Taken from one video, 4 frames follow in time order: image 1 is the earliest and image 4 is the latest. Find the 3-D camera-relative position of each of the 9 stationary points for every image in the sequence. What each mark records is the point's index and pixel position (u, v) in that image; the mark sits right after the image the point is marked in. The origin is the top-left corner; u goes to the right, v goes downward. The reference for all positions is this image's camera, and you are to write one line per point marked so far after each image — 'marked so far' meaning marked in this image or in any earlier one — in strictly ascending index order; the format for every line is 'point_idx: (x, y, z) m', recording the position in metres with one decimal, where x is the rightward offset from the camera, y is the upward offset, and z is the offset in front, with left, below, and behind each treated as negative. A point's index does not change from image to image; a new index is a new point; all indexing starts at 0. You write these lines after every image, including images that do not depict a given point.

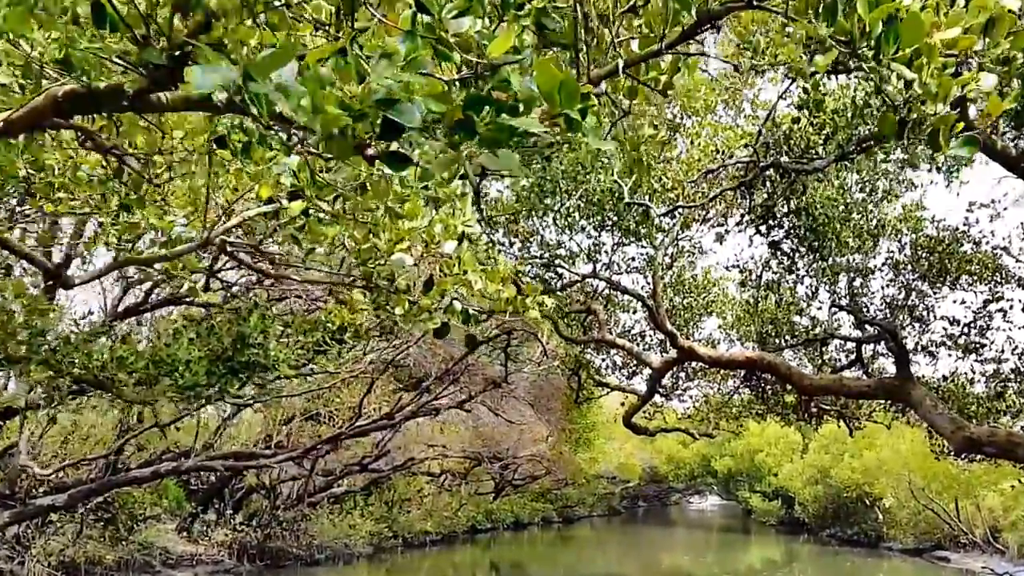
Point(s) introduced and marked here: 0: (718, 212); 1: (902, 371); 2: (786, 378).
0: (+2.6, +1.0, +11.3) m
1: (+4.6, -1.0, +10.5) m
2: (+3.4, -1.1, +11.0) m
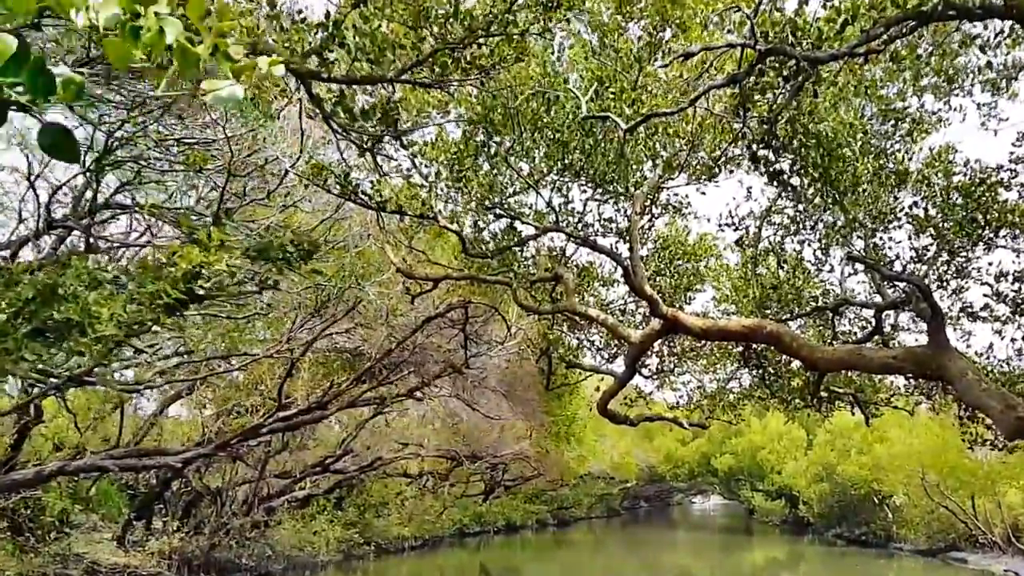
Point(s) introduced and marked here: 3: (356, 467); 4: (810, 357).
0: (+2.0, +1.5, +9.2) m
1: (+4.0, -0.5, +8.4) m
2: (+2.8, -0.6, +9.0) m
3: (-3.5, -4.0, +20.0) m
4: (+3.0, -0.7, +8.9) m
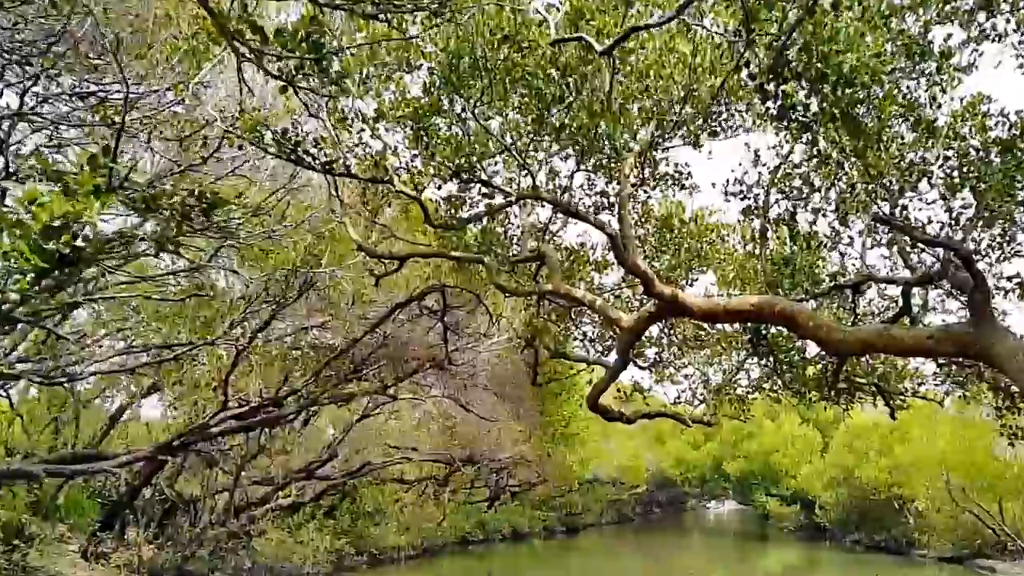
0: (+1.8, +1.7, +8.0) m
1: (+3.7, -0.2, +7.2) m
2: (+2.6, -0.4, +7.8) m
3: (-3.6, -3.9, +18.8) m
4: (+2.7, -0.4, +7.7) m
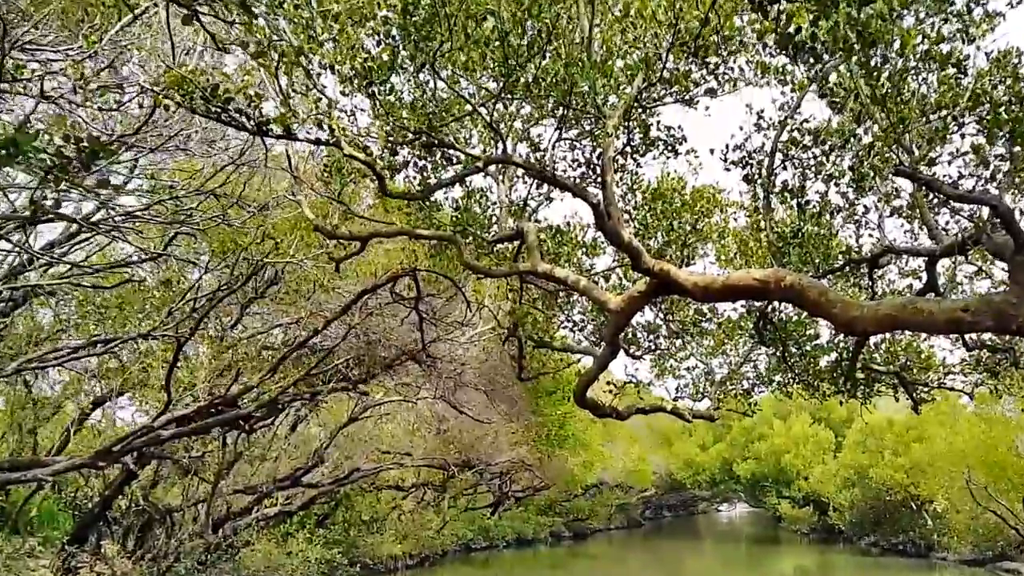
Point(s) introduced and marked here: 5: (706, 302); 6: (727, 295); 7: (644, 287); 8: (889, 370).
0: (+1.5, +1.9, +7.0) m
1: (+3.5, 0.0, +6.2) m
2: (+2.3, -0.1, +6.8) m
3: (-3.7, -3.8, +17.8) m
4: (+2.5, -0.2, +6.7) m
5: (+1.6, -0.1, +7.4) m
6: (+1.8, -0.1, +7.3) m
7: (+1.2, 0.0, +7.8) m
8: (+4.0, -0.9, +9.5) m
